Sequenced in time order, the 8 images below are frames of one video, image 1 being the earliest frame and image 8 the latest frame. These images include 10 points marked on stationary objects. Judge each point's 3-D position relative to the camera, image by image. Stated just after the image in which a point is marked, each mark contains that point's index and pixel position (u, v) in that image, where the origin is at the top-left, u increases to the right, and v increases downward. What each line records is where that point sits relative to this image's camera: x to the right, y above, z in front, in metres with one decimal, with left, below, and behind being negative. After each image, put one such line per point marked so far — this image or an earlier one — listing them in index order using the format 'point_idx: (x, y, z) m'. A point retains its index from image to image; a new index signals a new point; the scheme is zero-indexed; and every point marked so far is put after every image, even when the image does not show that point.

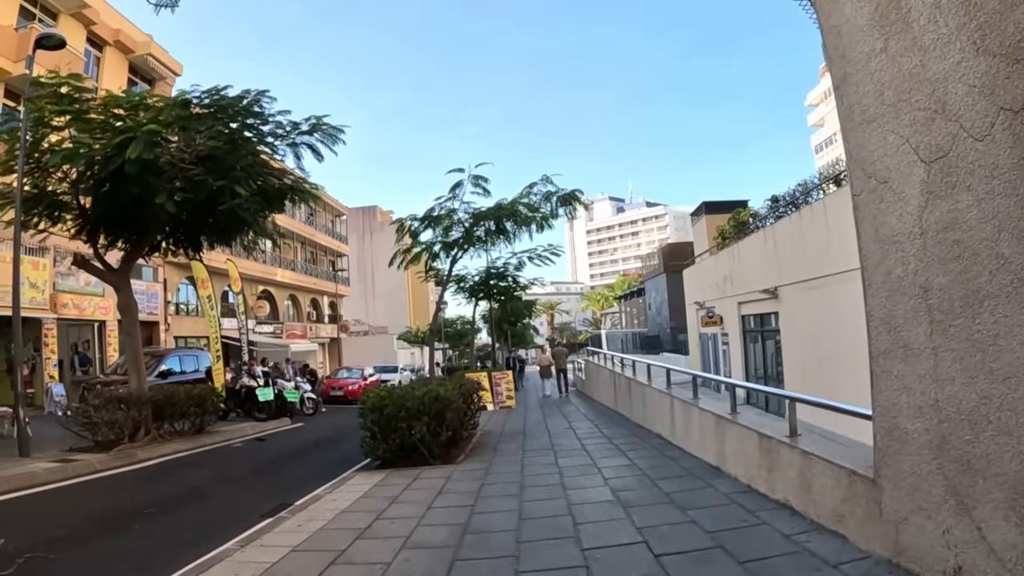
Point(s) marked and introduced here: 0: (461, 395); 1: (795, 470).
0: (-0.7, -1.6, +10.9) m
1: (+2.5, -1.6, +6.4) m
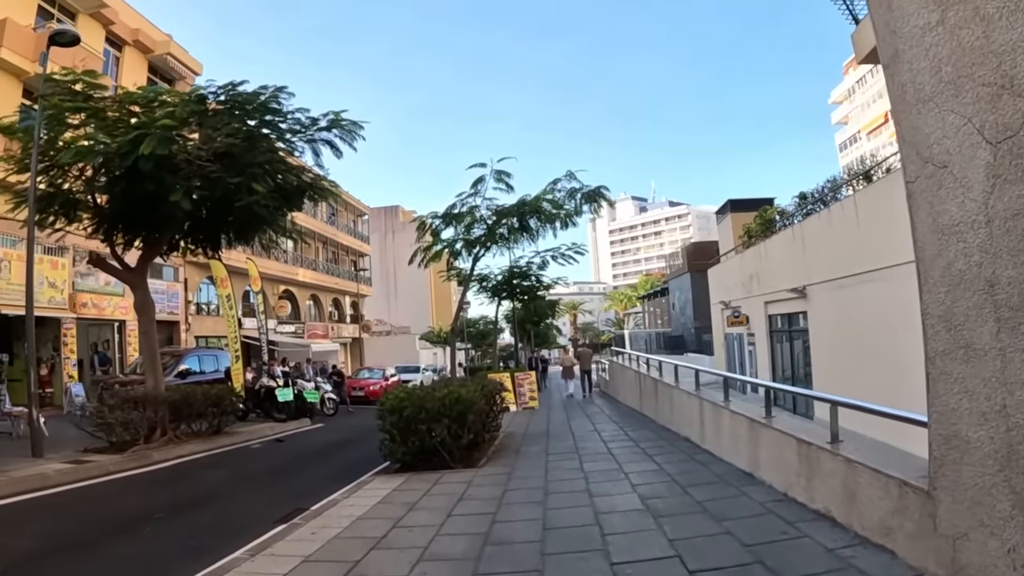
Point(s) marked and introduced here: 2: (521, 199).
0: (-0.4, -1.5, +10.5) m
1: (+2.7, -1.6, +5.9) m
2: (+0.2, +1.6, +12.8) m
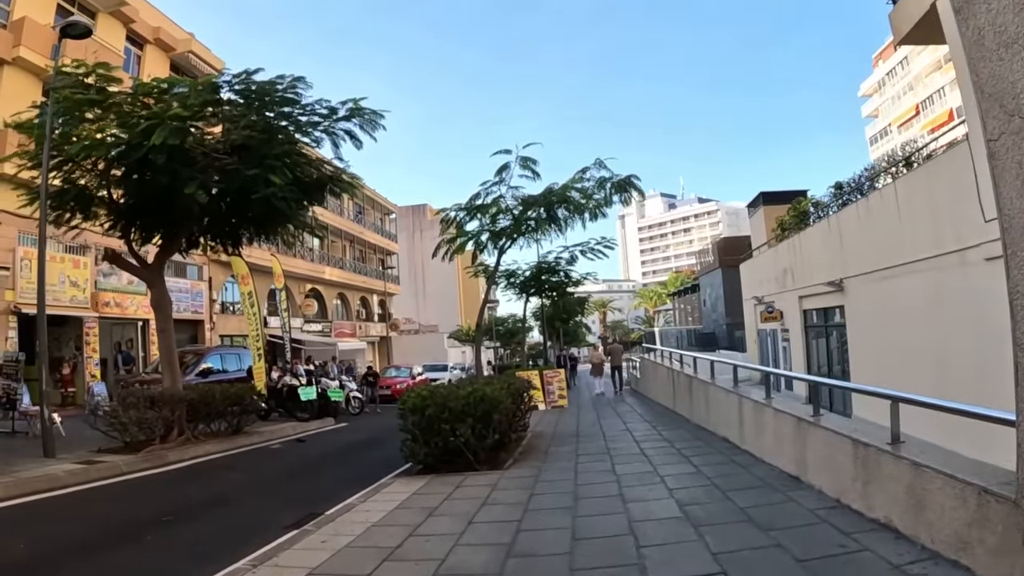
0: (0.0, -1.4, +10.0) m
1: (+2.8, -1.4, +5.3) m
2: (+0.6, +1.7, +12.3) m
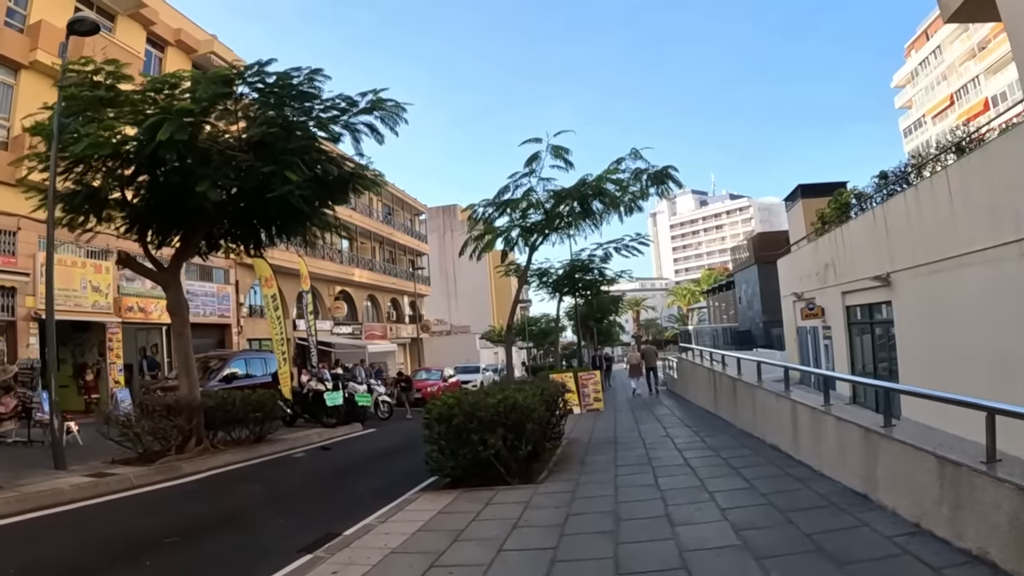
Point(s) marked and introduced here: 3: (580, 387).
0: (+0.4, -1.4, +9.3) m
1: (+3.0, -1.4, +4.5) m
2: (+1.0, +1.7, +11.6) m
3: (+1.8, -2.6, +19.2) m
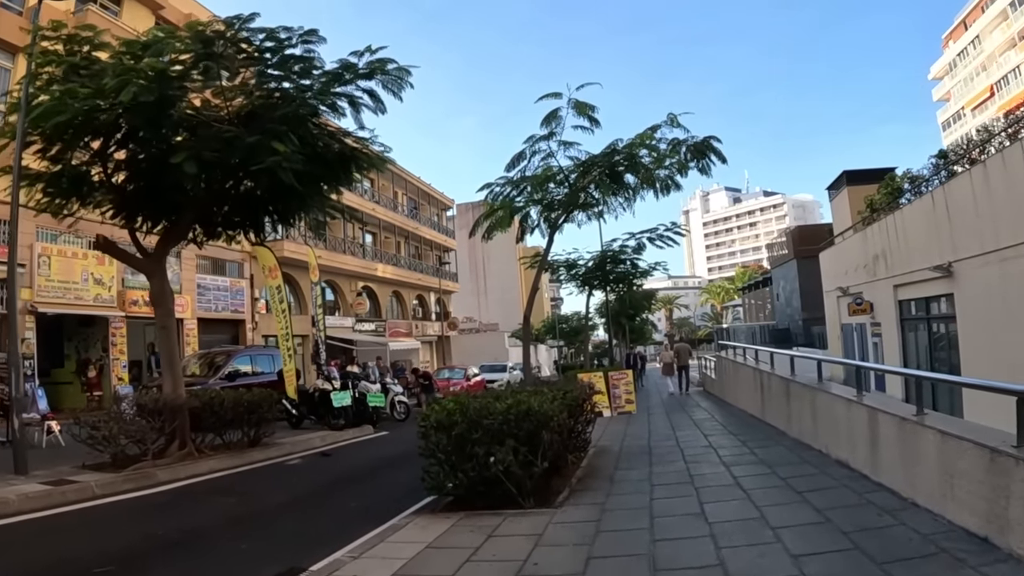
0: (+0.6, -1.3, +7.9) m
1: (+3.0, -1.2, +2.9) m
2: (+1.3, +1.9, +10.1) m
3: (+2.4, -2.4, +17.7) m
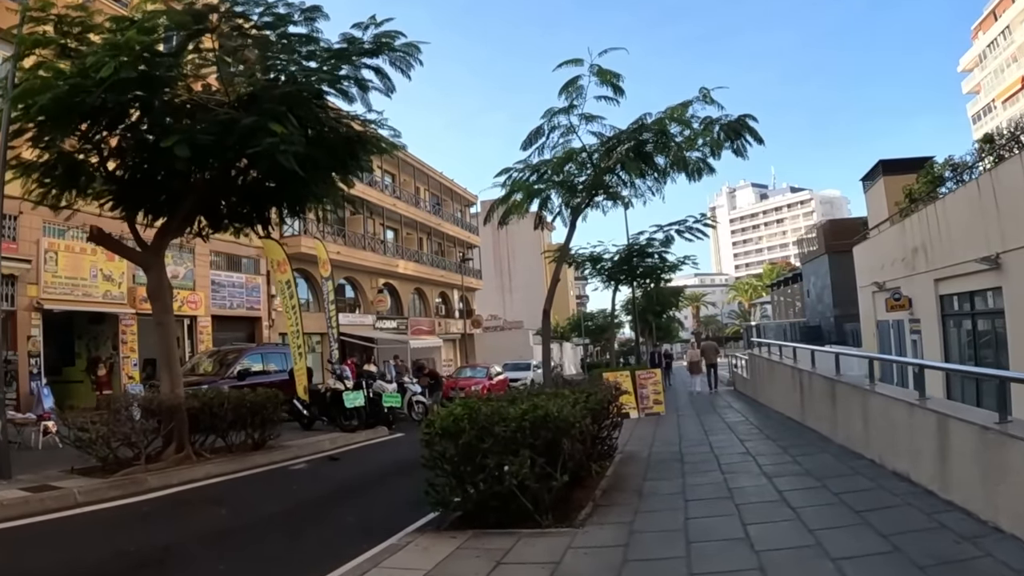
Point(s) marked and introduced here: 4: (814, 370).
0: (+0.7, -1.2, +7.1) m
1: (+3.0, -1.1, +2.1) m
2: (+1.5, +2.0, +9.3) m
3: (+2.9, -2.3, +16.8) m
4: (+4.7, -1.3, +11.4) m
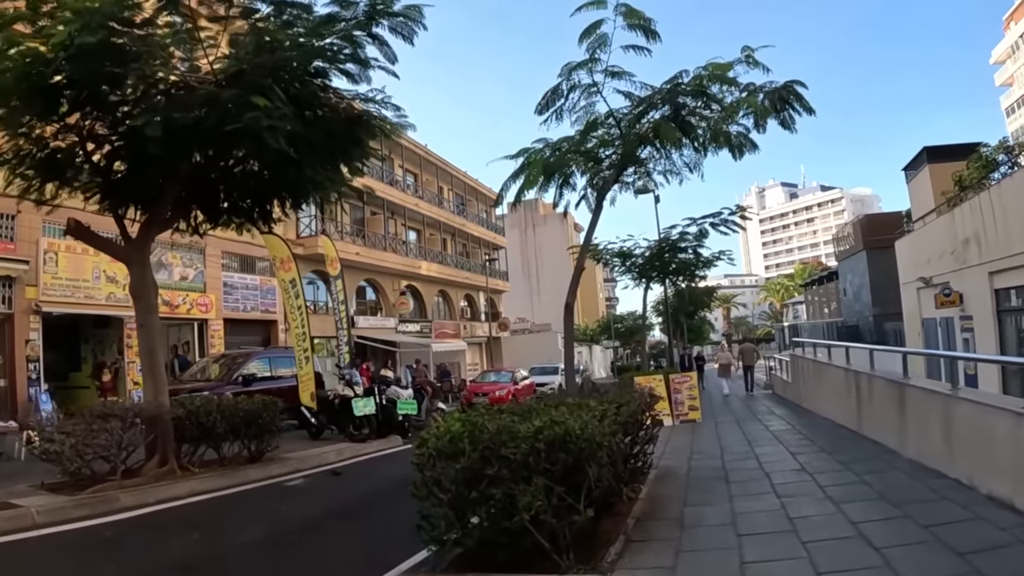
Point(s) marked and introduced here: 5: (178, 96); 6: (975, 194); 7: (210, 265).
0: (+0.8, -1.1, +5.9) m
1: (+2.9, -1.0, +0.8) m
2: (+1.7, +2.1, +8.1) m
3: (+3.4, -2.2, +15.6) m
4: (+5.0, -1.2, +10.1) m
5: (-3.8, +2.2, +8.3) m
6: (+11.8, +2.3, +18.0) m
7: (-7.9, +0.6, +19.1) m
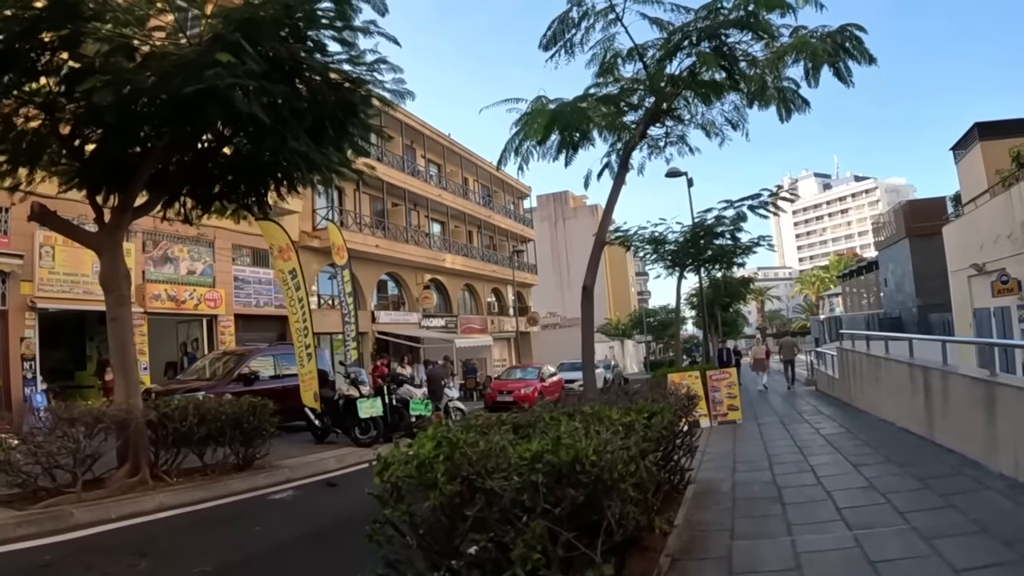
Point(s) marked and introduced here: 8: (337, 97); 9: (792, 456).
0: (+0.8, -0.9, +4.7) m
1: (+2.7, -0.9, -0.5) m
2: (+1.8, +2.2, +6.8) m
3: (+3.8, -2.0, +14.2) m
4: (+5.2, -1.0, +8.7) m
5: (-3.7, +2.3, +7.3) m
6: (+12.3, +2.6, +16.3) m
7: (-7.3, +0.8, +18.2) m
8: (-2.0, +2.3, +8.7) m
9: (+3.5, -2.1, +9.1) m
